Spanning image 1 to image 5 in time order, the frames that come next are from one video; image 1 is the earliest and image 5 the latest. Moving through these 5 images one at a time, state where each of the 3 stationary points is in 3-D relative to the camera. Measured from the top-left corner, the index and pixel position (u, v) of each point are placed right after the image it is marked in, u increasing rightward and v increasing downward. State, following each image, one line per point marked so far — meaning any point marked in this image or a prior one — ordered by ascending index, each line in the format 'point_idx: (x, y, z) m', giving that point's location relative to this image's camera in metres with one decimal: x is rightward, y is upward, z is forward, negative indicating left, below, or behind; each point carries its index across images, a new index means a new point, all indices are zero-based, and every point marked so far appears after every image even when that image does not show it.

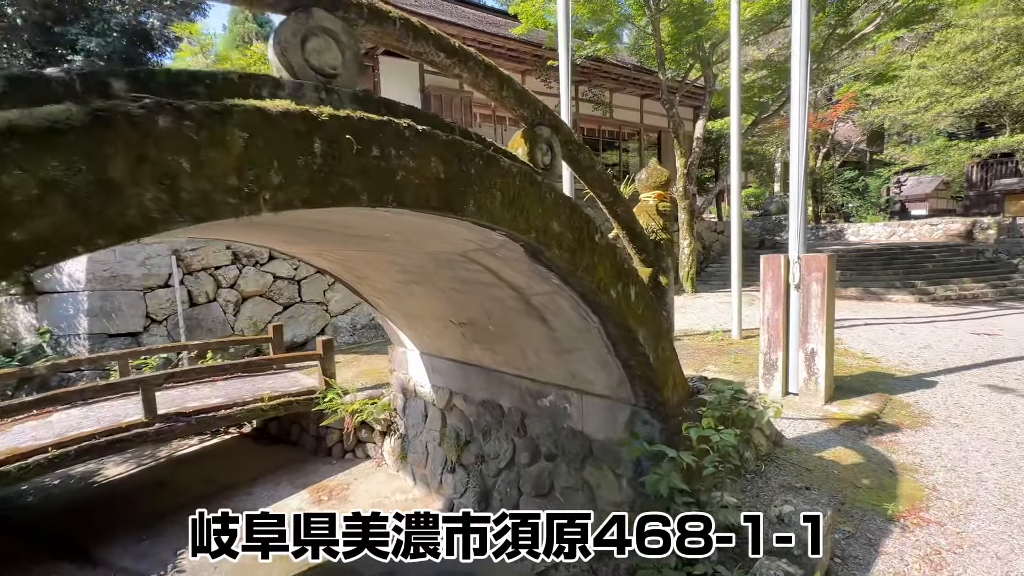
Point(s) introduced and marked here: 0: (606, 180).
0: (+0.5, +0.5, +2.4) m
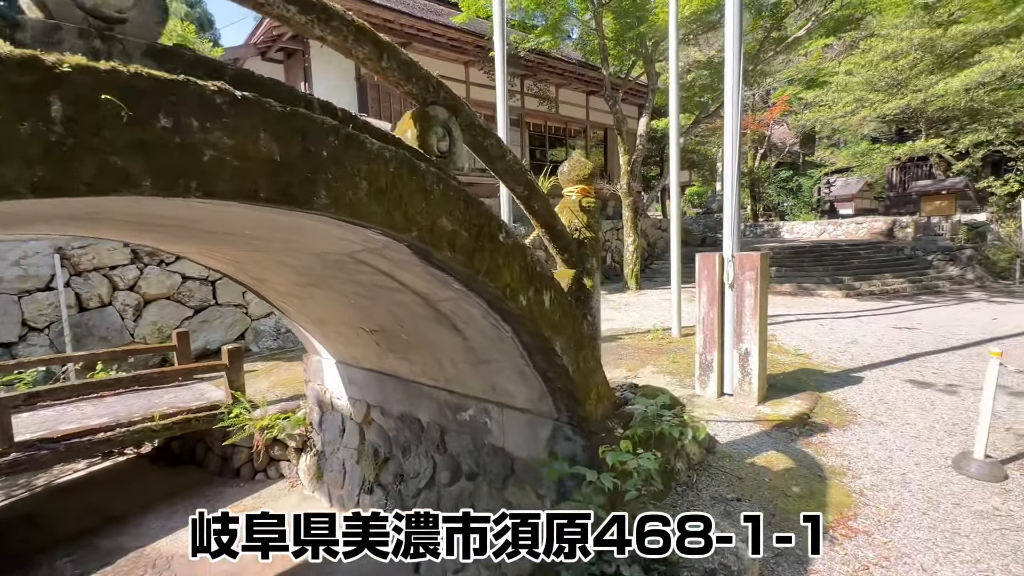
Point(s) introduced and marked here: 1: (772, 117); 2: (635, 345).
0: (0.0, +0.5, +2.1) m
1: (+10.5, +7.0, +19.5) m
2: (+1.6, -0.7, +6.4) m
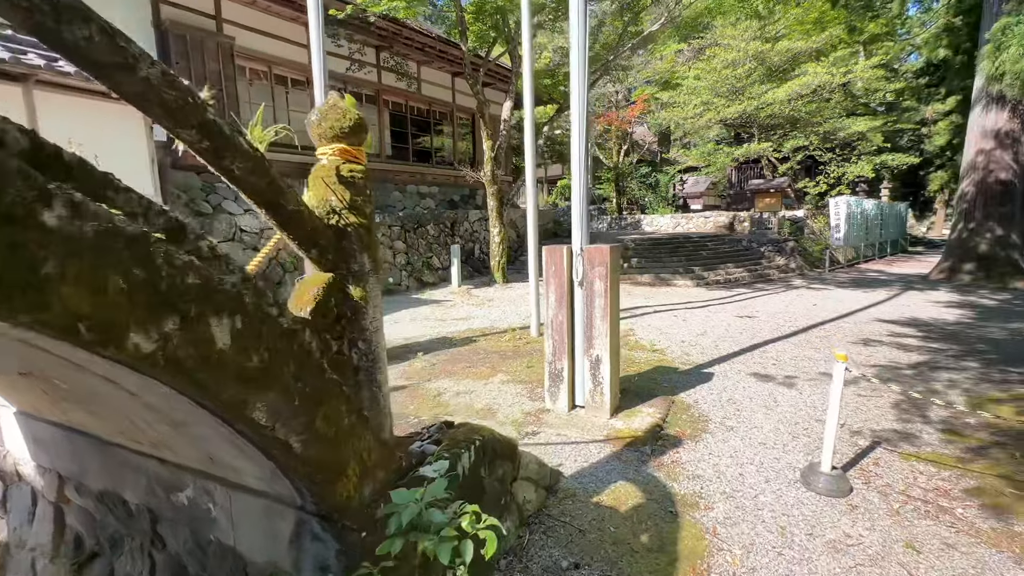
0: (-0.8, +0.5, +1.2) m
1: (+5.1, +7.4, +20.4) m
2: (-0.3, -0.7, +5.7) m
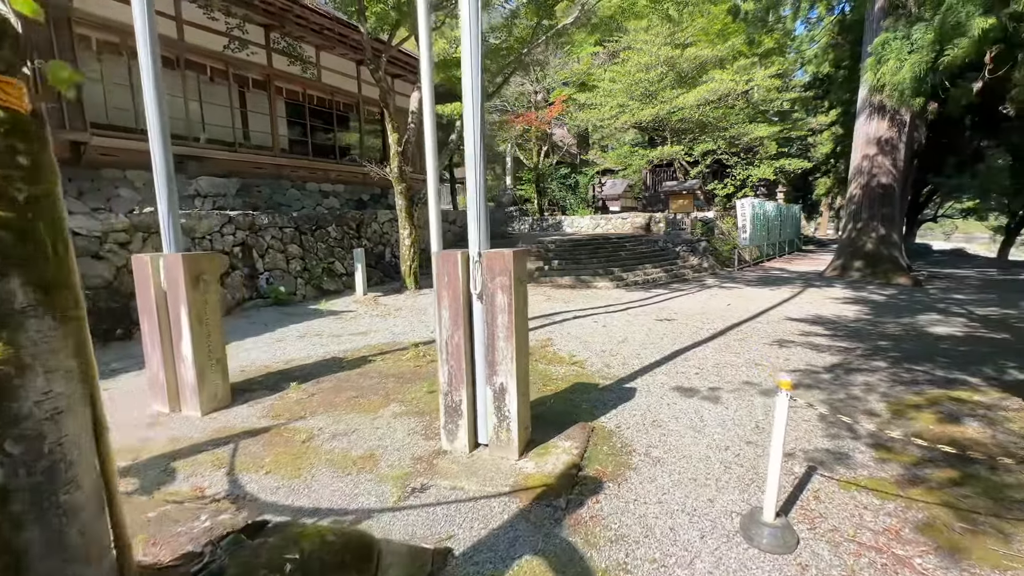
0: (-1.2, +0.3, +0.3) m
1: (+1.6, +7.3, +20.2) m
2: (-1.3, -0.8, +4.9) m
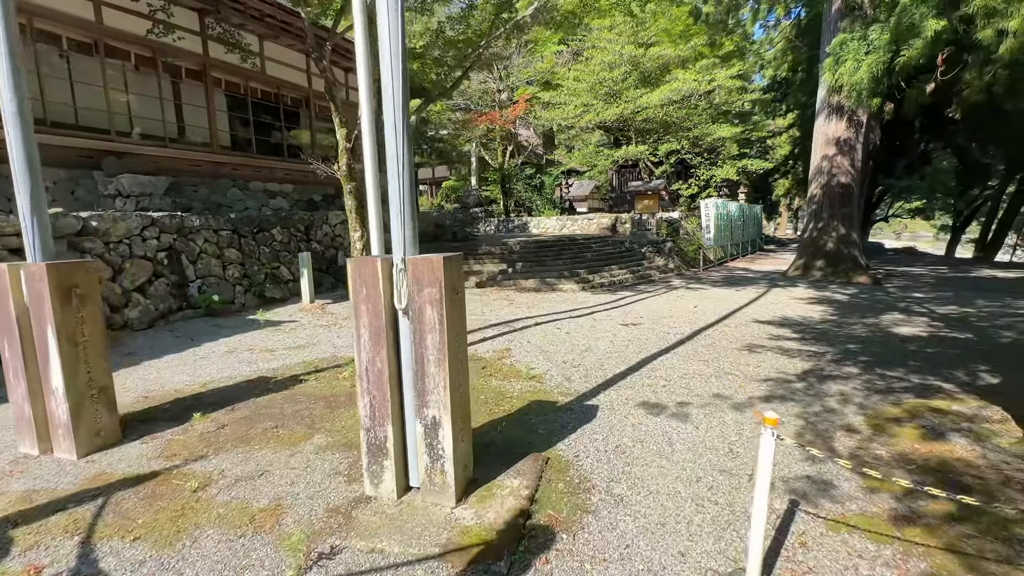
0: (-1.4, +0.3, -0.2) m
1: (+0.1, +7.2, +19.8) m
2: (-1.7, -0.9, +4.3) m
